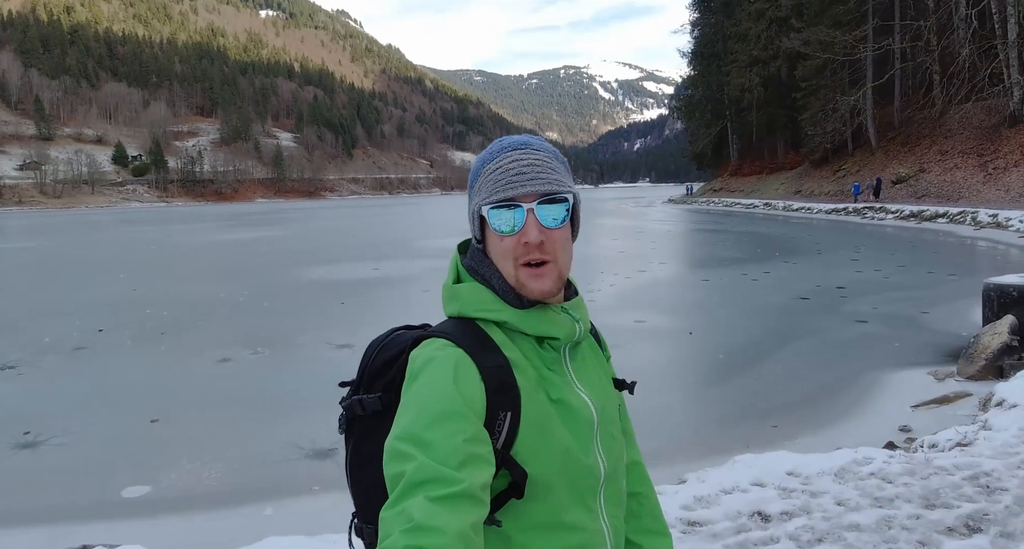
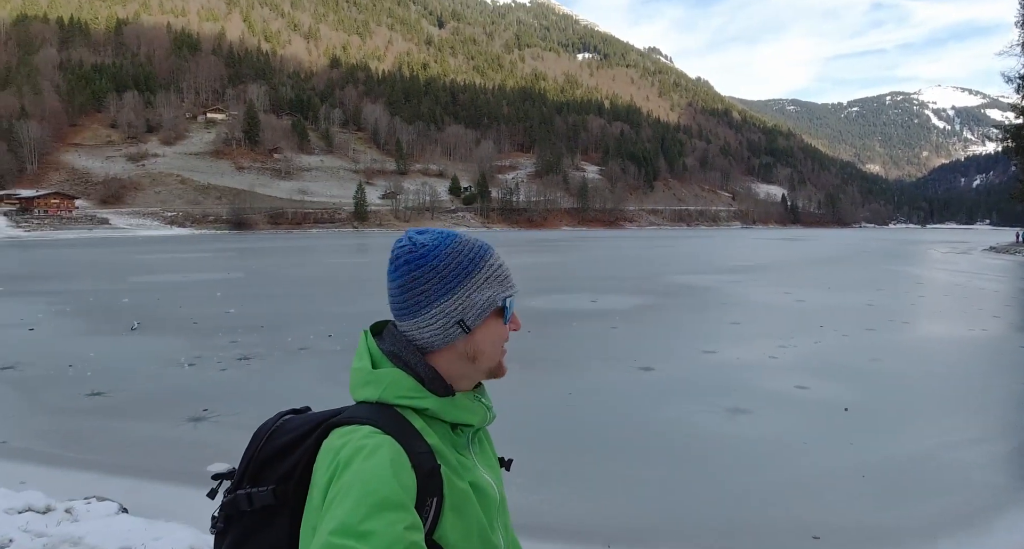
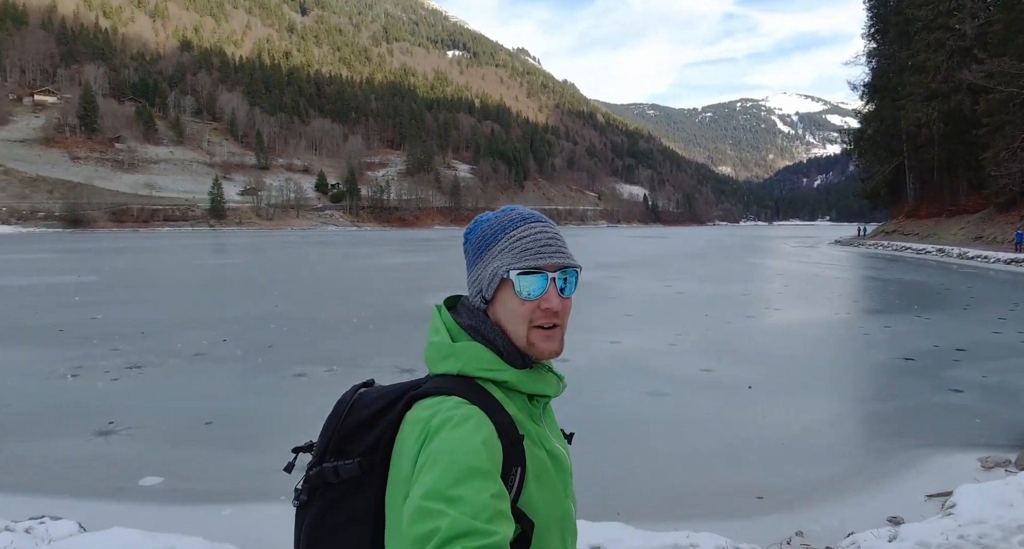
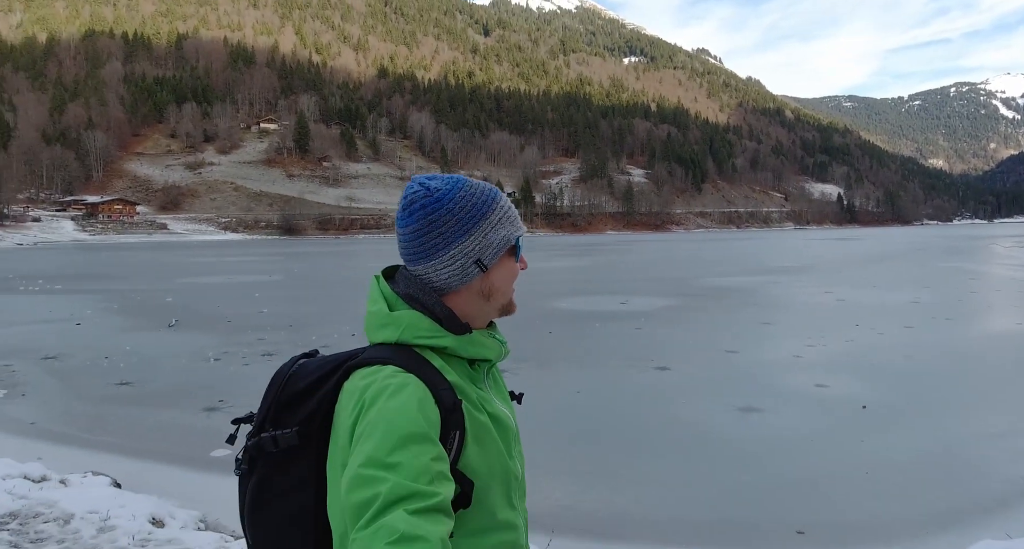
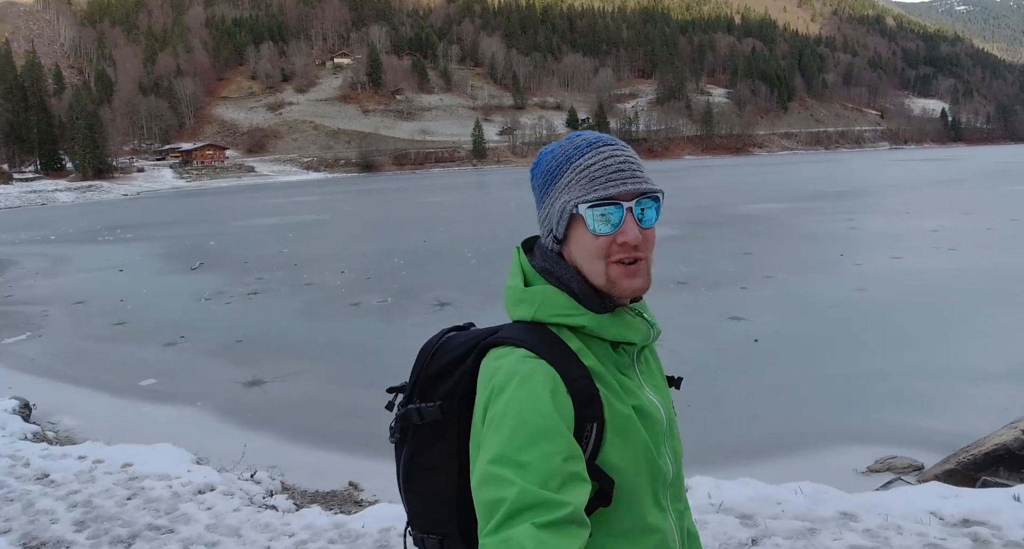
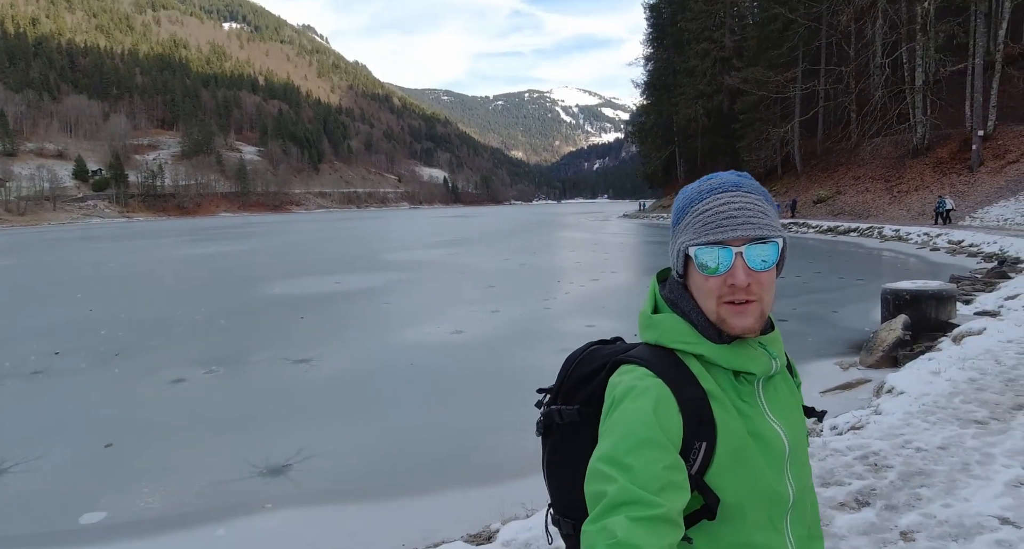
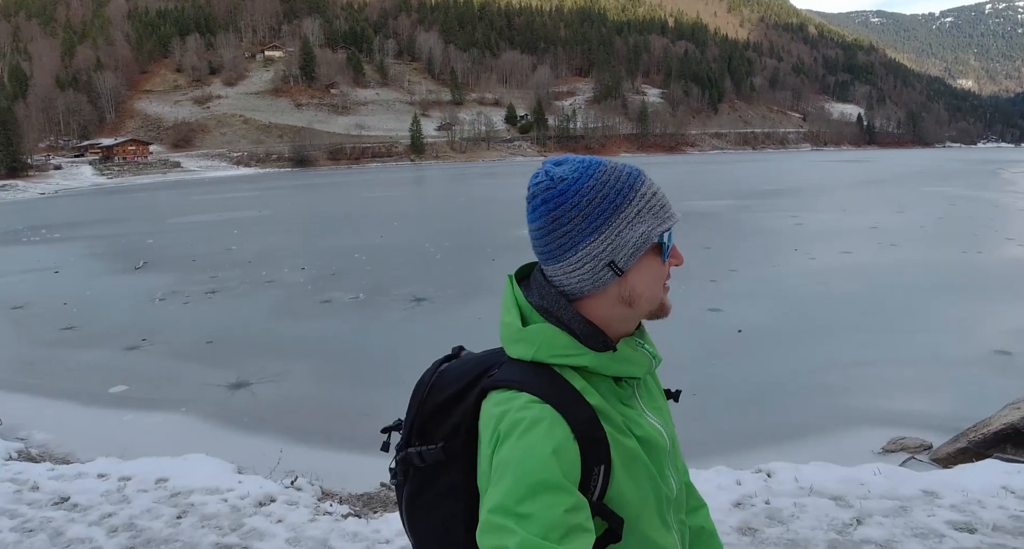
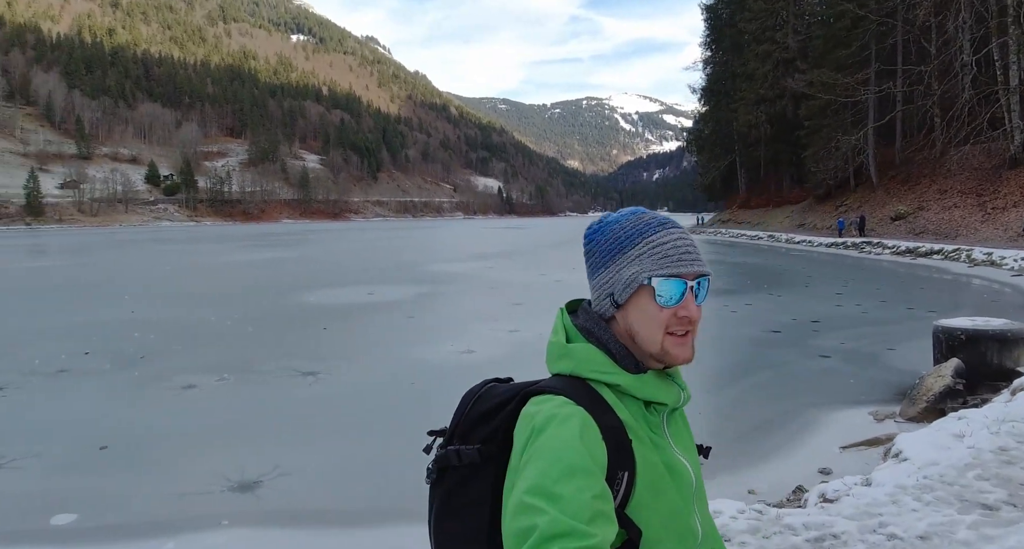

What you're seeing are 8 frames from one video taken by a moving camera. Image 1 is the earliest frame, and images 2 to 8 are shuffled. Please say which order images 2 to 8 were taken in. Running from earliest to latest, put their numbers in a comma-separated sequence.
6, 8, 3, 2, 4, 7, 5
